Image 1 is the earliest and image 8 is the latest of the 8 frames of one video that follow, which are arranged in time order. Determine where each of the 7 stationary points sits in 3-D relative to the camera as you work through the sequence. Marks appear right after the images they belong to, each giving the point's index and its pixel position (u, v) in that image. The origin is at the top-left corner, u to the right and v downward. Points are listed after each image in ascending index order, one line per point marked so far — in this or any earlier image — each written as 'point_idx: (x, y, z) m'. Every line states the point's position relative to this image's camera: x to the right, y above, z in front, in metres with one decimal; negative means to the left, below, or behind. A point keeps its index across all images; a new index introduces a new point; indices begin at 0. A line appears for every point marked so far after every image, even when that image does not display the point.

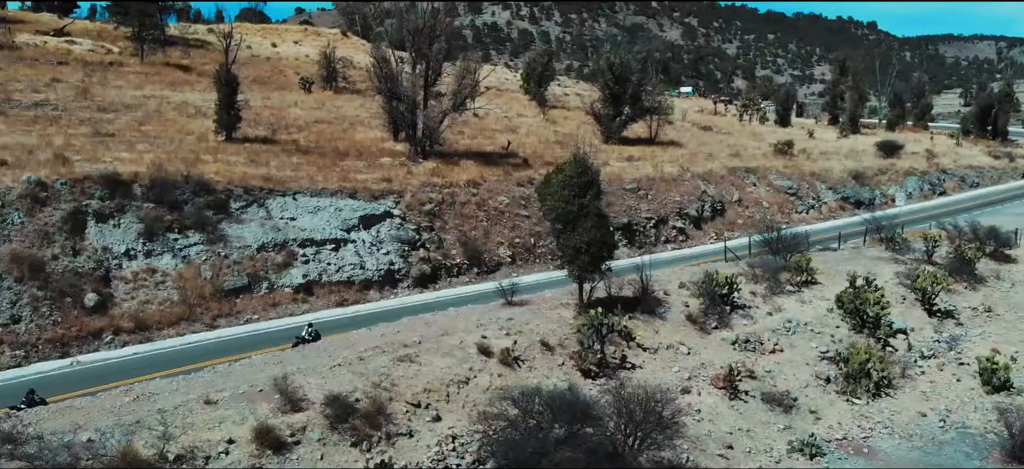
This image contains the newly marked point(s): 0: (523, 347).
0: (+0.2, -2.2, +19.0) m
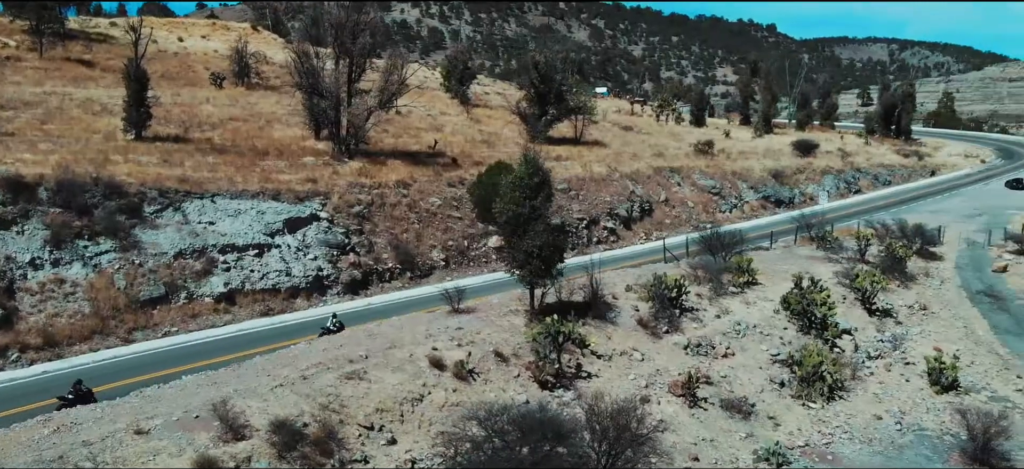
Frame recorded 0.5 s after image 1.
0: (-0.7, -2.3, +17.9) m
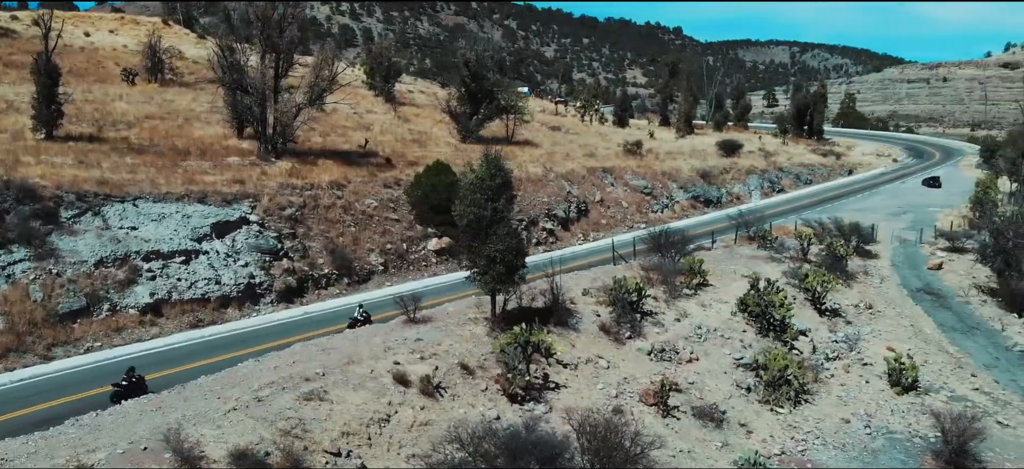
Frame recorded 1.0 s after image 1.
0: (-1.2, -2.4, +16.7) m
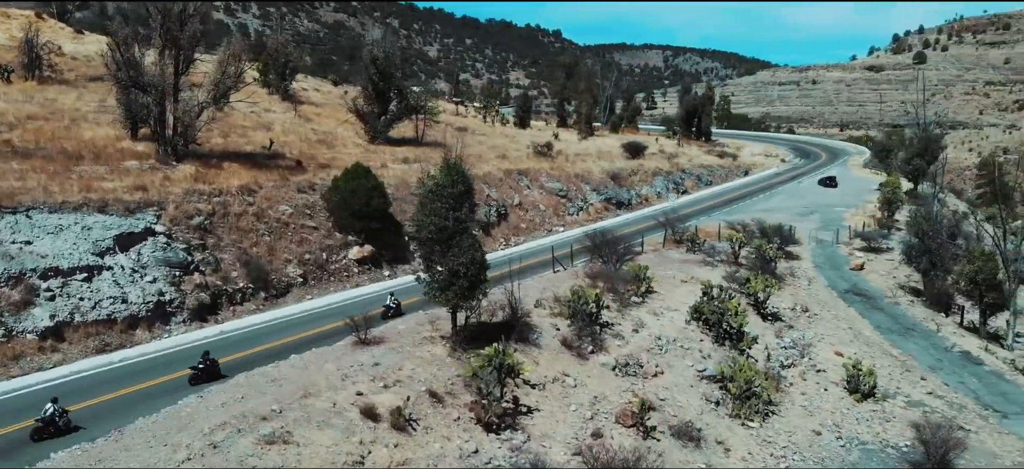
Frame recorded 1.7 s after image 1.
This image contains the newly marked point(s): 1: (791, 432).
0: (-1.6, -2.6, +15.1) m
1: (+5.5, -3.9, +19.1) m
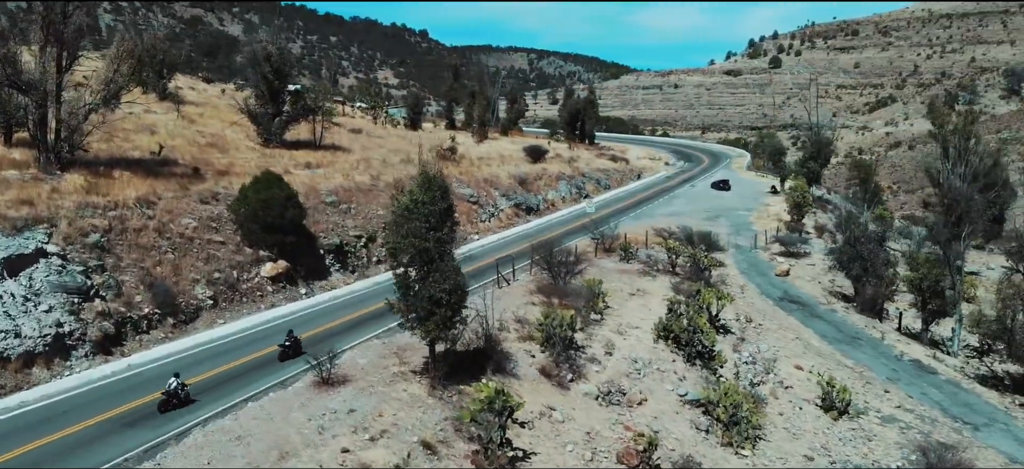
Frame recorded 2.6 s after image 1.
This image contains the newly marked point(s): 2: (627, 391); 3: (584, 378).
0: (-1.4, -3.0, +12.9) m
1: (+5.1, -4.2, +17.9) m
2: (+2.2, -3.0, +18.3) m
3: (+1.3, -2.7, +18.2) m
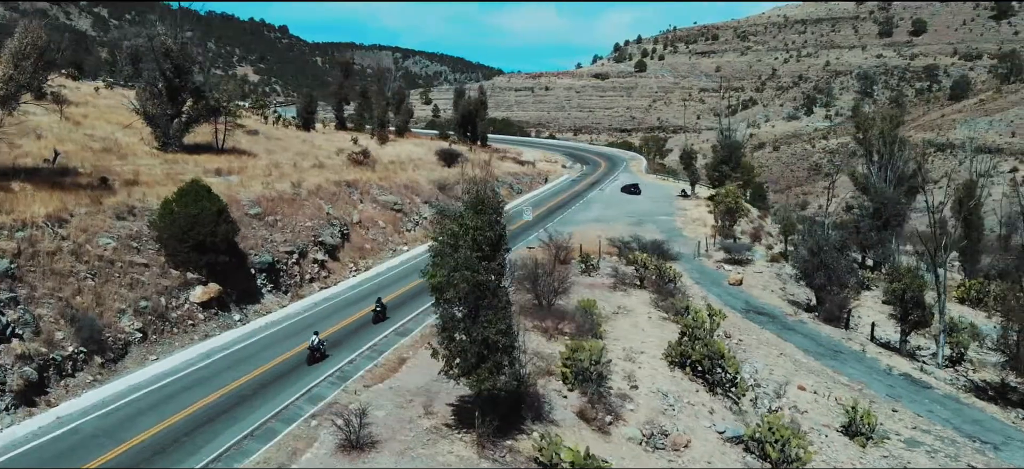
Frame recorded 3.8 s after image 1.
0: (-0.2, -3.4, +10.5) m
1: (+5.6, -4.5, +16.3) m
2: (+2.6, -3.3, +16.3) m
3: (+1.8, -3.1, +16.1) m
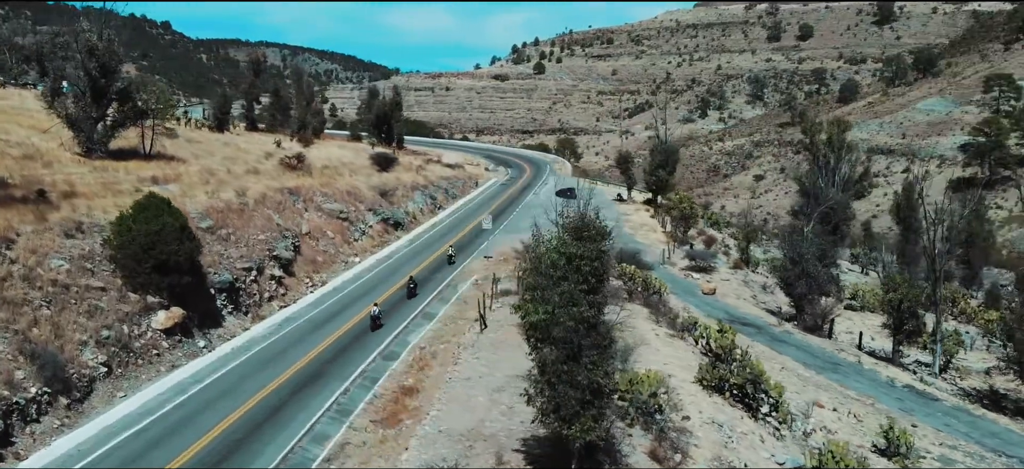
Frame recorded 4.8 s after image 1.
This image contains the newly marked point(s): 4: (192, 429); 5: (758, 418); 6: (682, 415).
0: (+1.4, -3.7, +9.0) m
1: (+6.4, -4.8, +15.5) m
2: (+3.5, -3.6, +15.1) m
3: (+2.7, -3.4, +14.8) m
4: (-6.0, -3.7, +17.7) m
5: (+4.6, -3.4, +18.0) m
6: (+2.9, -3.1, +16.5) m
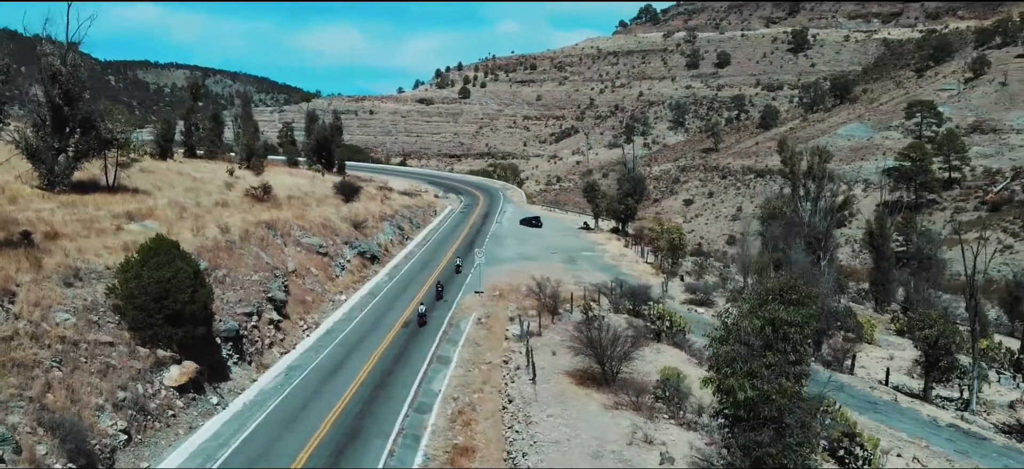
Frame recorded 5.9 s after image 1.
0: (+3.6, -4.3, +7.7) m
1: (+8.1, -5.5, +14.6) m
2: (+5.2, -4.3, +14.0) m
3: (+4.4, -4.1, +13.6) m
4: (-4.5, -4.5, +15.7) m
5: (+6.0, -4.2, +17.0) m
6: (+4.4, -3.8, +15.4) m
